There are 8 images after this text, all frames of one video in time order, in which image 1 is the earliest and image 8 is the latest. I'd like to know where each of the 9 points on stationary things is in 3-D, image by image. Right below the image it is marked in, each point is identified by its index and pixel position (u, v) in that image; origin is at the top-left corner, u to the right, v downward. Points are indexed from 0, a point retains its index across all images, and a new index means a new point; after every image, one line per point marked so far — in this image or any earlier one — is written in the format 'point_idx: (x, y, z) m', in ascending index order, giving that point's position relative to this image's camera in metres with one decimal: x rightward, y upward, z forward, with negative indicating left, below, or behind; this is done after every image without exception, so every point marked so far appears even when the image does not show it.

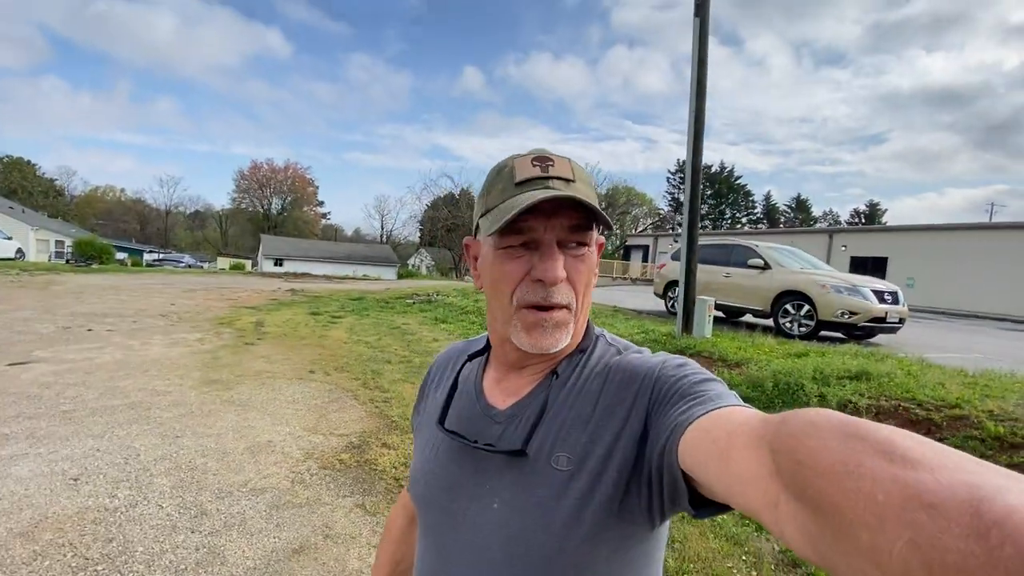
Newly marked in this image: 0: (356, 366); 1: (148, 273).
0: (-1.7, -0.9, +5.6) m
1: (-12.1, +0.5, +15.7) m
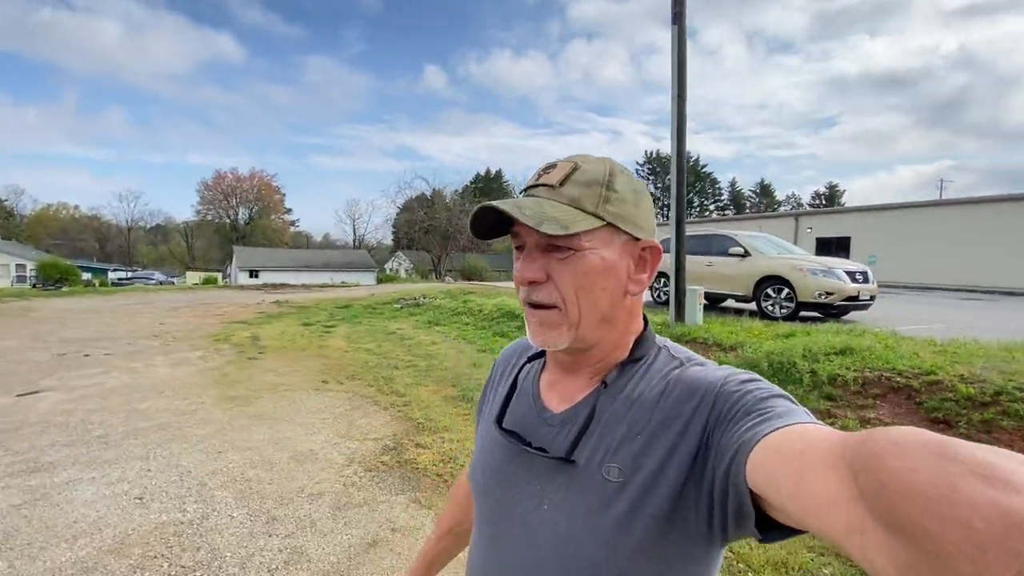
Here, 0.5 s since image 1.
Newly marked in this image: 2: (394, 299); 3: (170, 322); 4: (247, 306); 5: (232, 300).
0: (-1.7, -1.0, +5.7) m
1: (-12.7, -0.2, +15.2) m
2: (-2.6, -0.2, +11.0) m
3: (-5.3, -0.5, +7.6) m
4: (-5.2, -0.3, +9.7) m
5: (-6.1, -0.3, +10.8) m
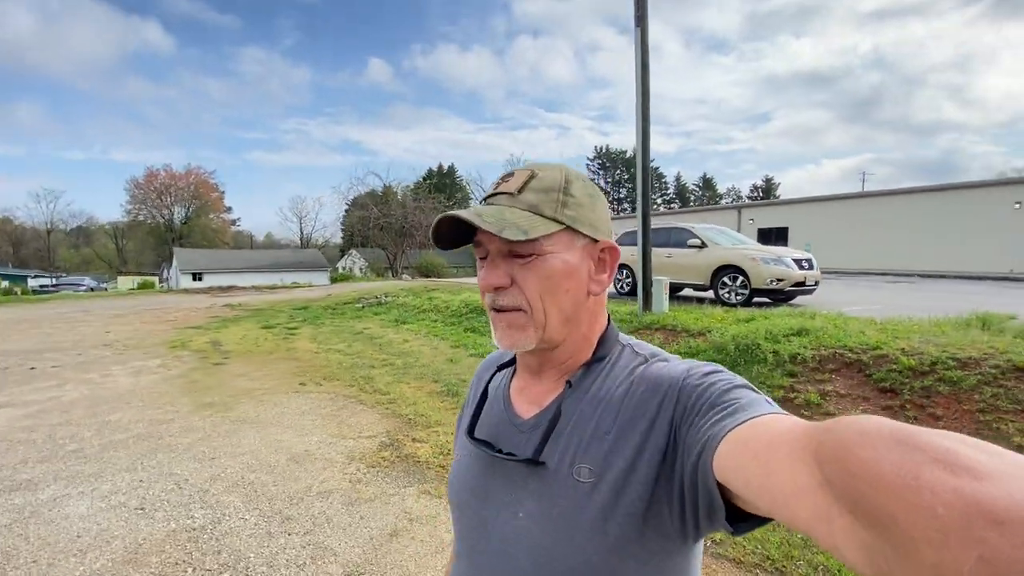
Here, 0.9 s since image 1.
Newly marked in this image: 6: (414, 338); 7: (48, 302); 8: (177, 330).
0: (-2.0, -1.0, +5.6) m
1: (-13.9, -0.4, +14.0) m
2: (-3.5, -0.2, +10.8) m
3: (-5.8, -0.6, +7.2) m
4: (-5.9, -0.4, +9.2) m
5: (-6.9, -0.3, +10.3) m
6: (-1.4, -0.7, +6.7) m
7: (-12.6, -0.4, +13.6) m
8: (-4.8, -0.6, +7.2) m
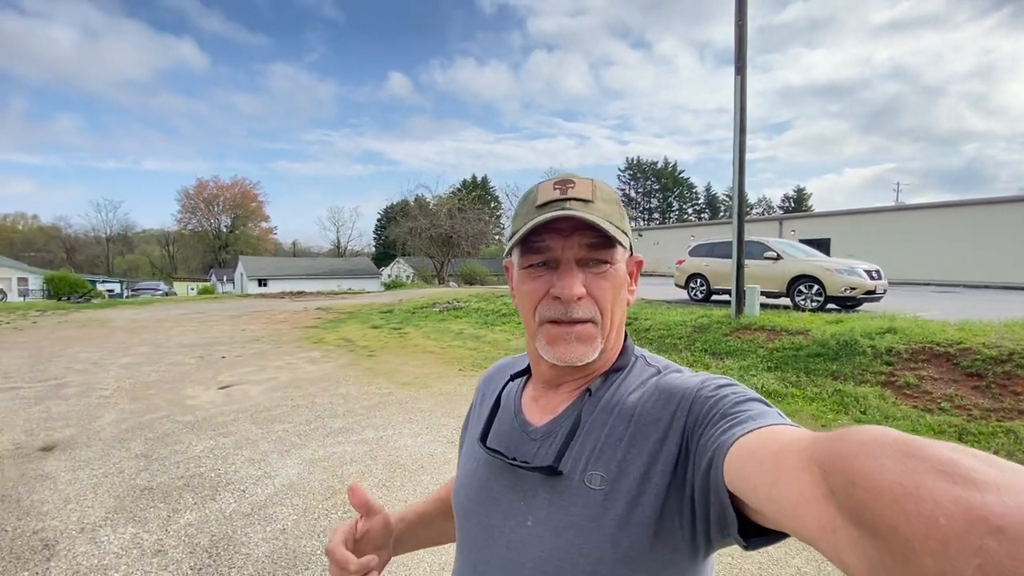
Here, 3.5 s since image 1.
0: (-0.7, -1.1, +6.5) m
1: (-12.3, -0.5, +15.3) m
2: (-2.0, -0.4, +11.8) m
3: (-4.4, -0.7, +8.2) m
4: (-4.4, -0.5, +10.2) m
5: (-5.4, -0.5, +11.4) m
6: (0.0, -0.8, +7.6) m
7: (-11.0, -0.5, +14.8) m
8: (-3.5, -0.7, +8.2) m
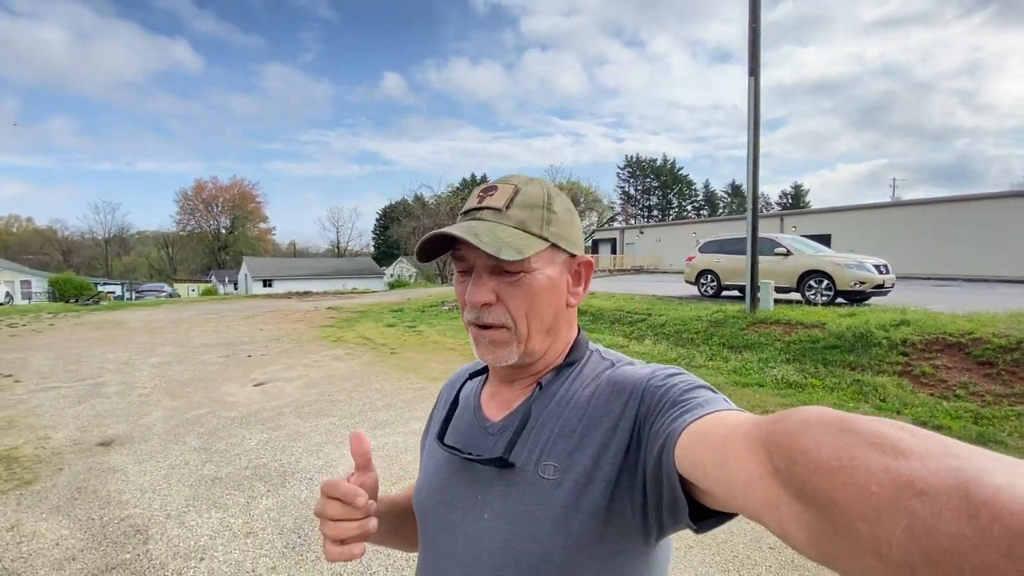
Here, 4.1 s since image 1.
0: (-0.4, -1.0, +6.6) m
1: (-12.2, -0.6, +15.3) m
2: (-1.8, -0.3, +11.9) m
3: (-4.2, -0.7, +8.3) m
4: (-4.2, -0.5, +10.3) m
5: (-5.2, -0.5, +11.4) m
6: (+0.2, -0.7, +7.7) m
7: (-10.9, -0.6, +14.8) m
8: (-3.2, -0.7, +8.3) m
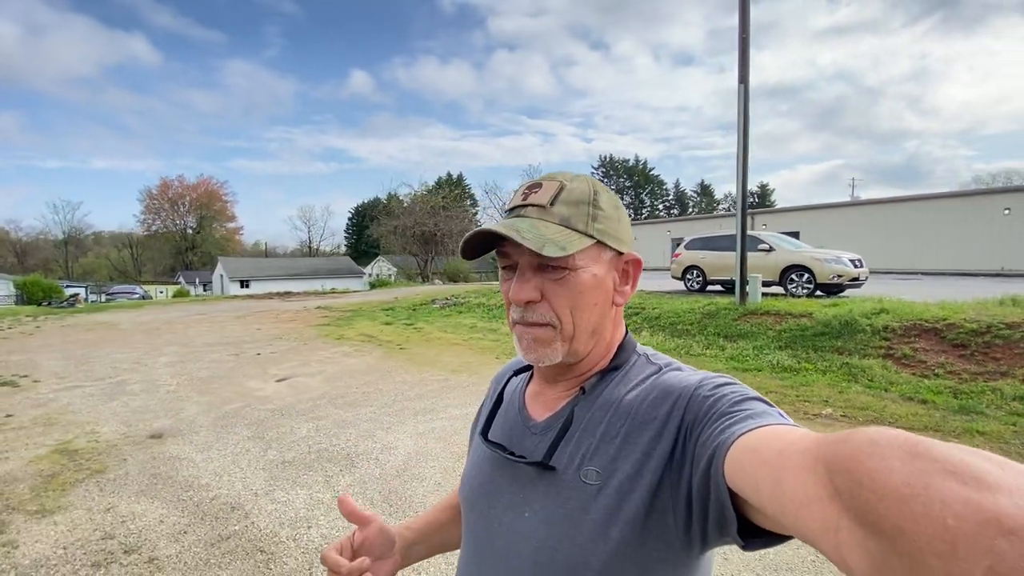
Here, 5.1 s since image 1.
0: (-0.4, -1.0, +6.8) m
1: (-12.6, -0.6, +14.8) m
2: (-2.1, -0.3, +12.0) m
3: (-4.2, -0.7, +8.3) m
4: (-4.4, -0.5, +10.3) m
5: (-5.4, -0.5, +11.4) m
6: (+0.2, -0.7, +8.0) m
7: (-11.3, -0.6, +14.4) m
8: (-3.3, -0.7, +8.3) m
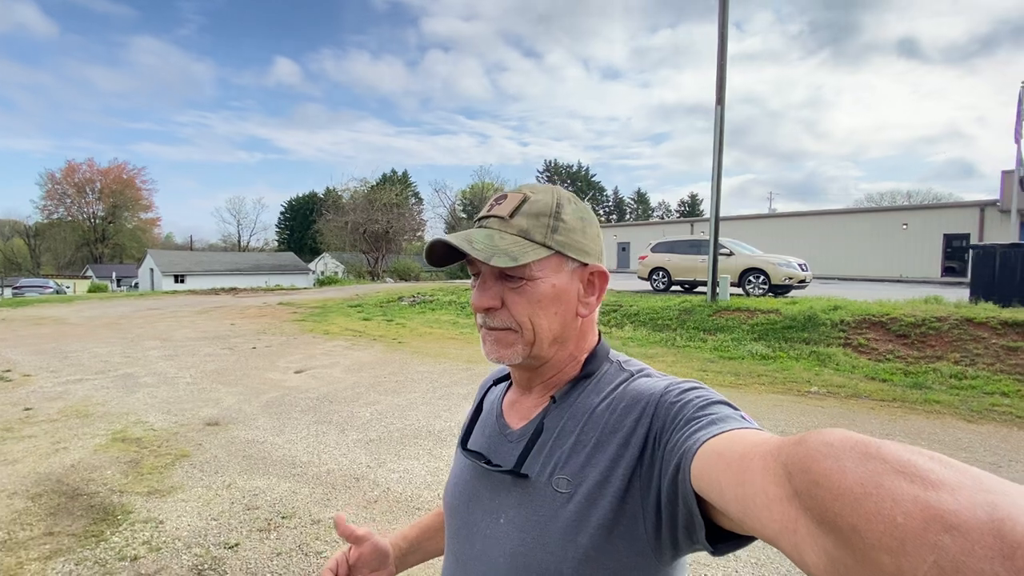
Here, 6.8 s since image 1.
0: (-0.5, -0.9, +7.1) m
1: (-13.7, -0.4, +13.3) m
2: (-2.9, -0.2, +11.9) m
3: (-4.5, -0.6, +8.0) m
4: (-5.0, -0.4, +10.0) m
5: (-6.2, -0.3, +10.9) m
6: (-0.1, -0.6, +8.3) m
7: (-12.4, -0.4, +13.1) m
8: (-3.6, -0.6, +8.1) m
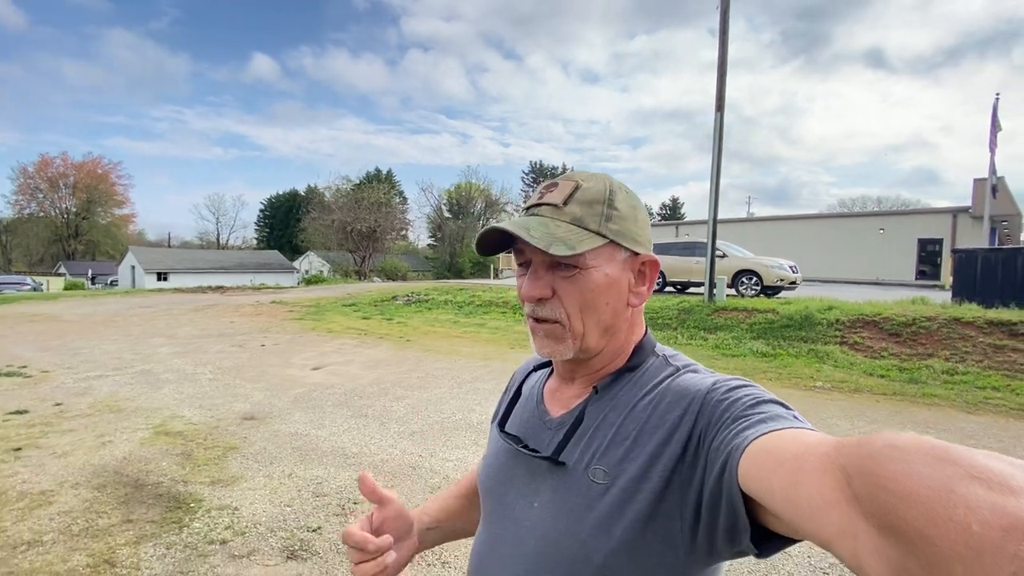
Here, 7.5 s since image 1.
0: (-0.5, -0.9, +7.2) m
1: (-13.9, -0.4, +12.8) m
2: (-3.1, -0.2, +11.9) m
3: (-4.5, -0.5, +7.9) m
4: (-5.0, -0.4, +9.9) m
5: (-6.2, -0.3, +10.7) m
6: (-0.1, -0.6, +8.4) m
7: (-12.6, -0.3, +12.7) m
8: (-3.6, -0.5, +8.1) m
